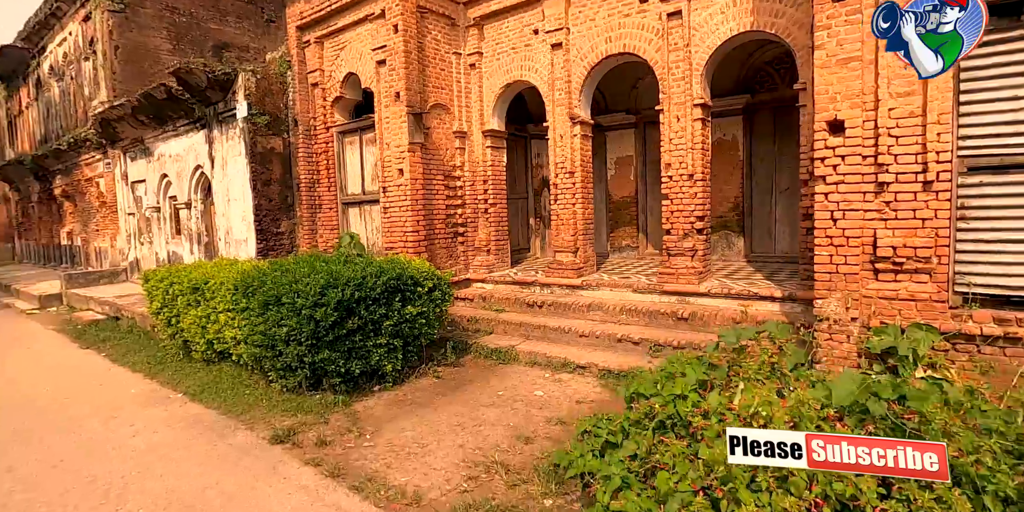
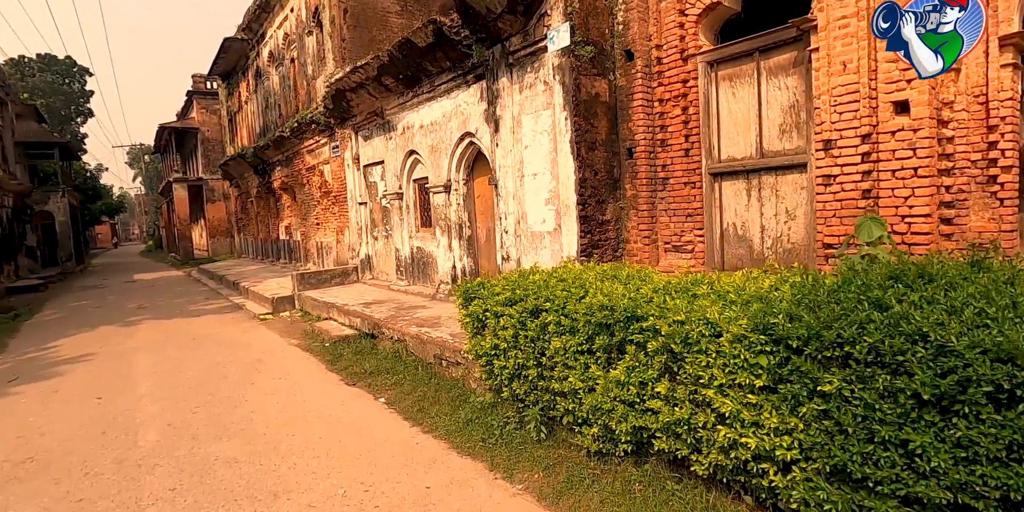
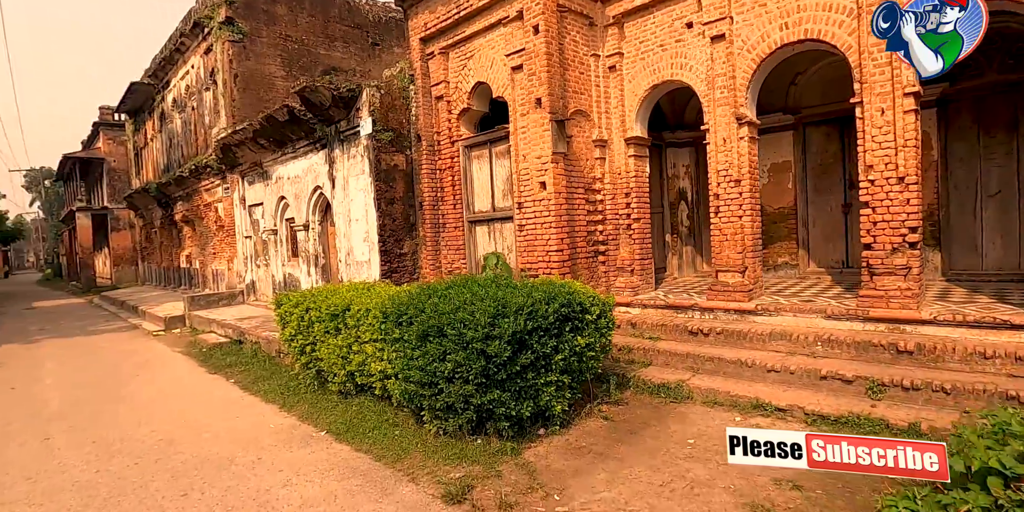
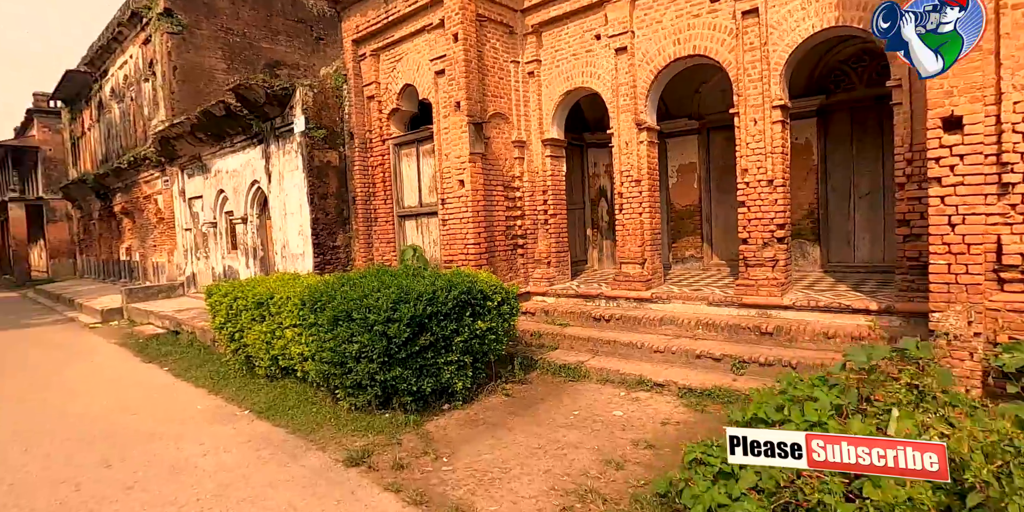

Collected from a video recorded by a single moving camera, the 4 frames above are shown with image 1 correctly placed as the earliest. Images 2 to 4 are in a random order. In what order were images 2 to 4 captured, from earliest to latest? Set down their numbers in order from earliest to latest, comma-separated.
4, 3, 2
